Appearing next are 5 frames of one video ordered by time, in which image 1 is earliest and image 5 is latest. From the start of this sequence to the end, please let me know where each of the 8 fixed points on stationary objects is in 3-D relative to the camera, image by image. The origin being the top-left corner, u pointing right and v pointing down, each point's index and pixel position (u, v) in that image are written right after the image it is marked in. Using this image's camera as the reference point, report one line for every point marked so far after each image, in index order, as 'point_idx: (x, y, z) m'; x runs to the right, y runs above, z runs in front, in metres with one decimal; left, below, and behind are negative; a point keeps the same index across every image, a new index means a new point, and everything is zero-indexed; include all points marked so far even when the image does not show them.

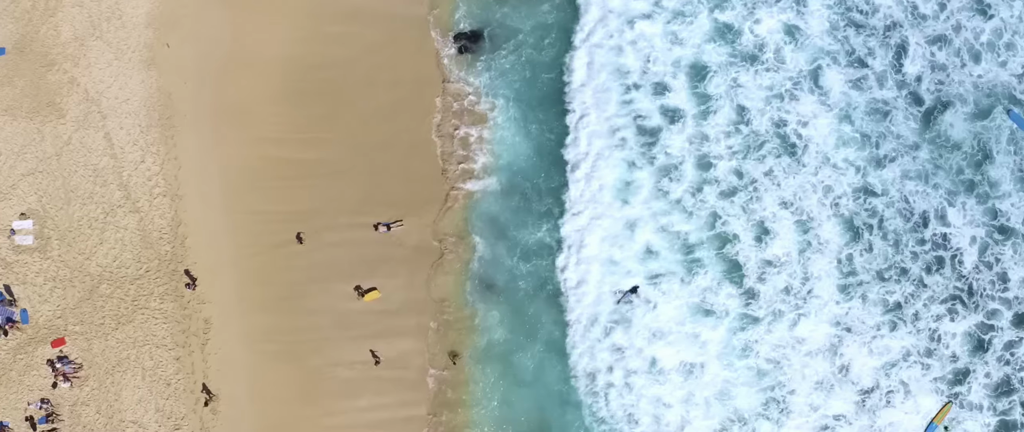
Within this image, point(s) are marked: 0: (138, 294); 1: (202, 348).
0: (-10.9, -2.3, +17.3) m
1: (-9.0, -3.8, +17.3) m
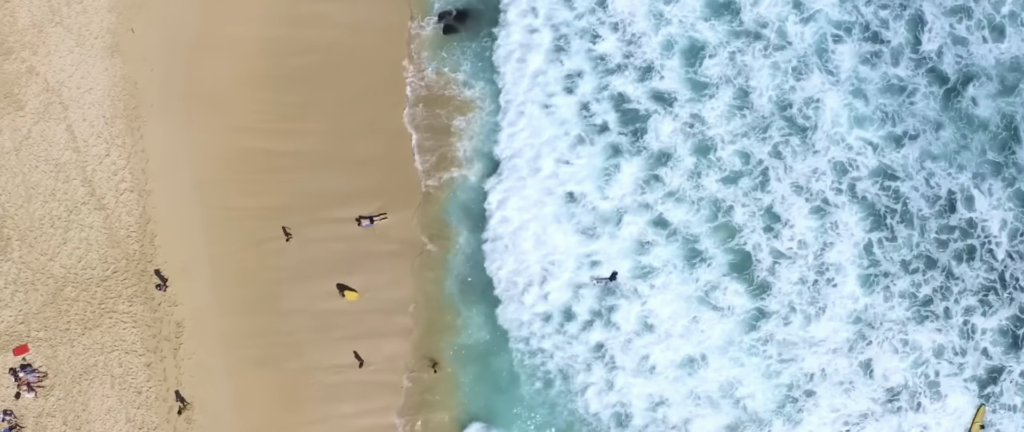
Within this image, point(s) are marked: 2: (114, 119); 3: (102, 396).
0: (-11.1, -2.2, +16.3) m
1: (-9.2, -3.7, +16.2) m
2: (-10.9, +2.6, +16.3) m
3: (-11.2, -4.9, +16.3) m
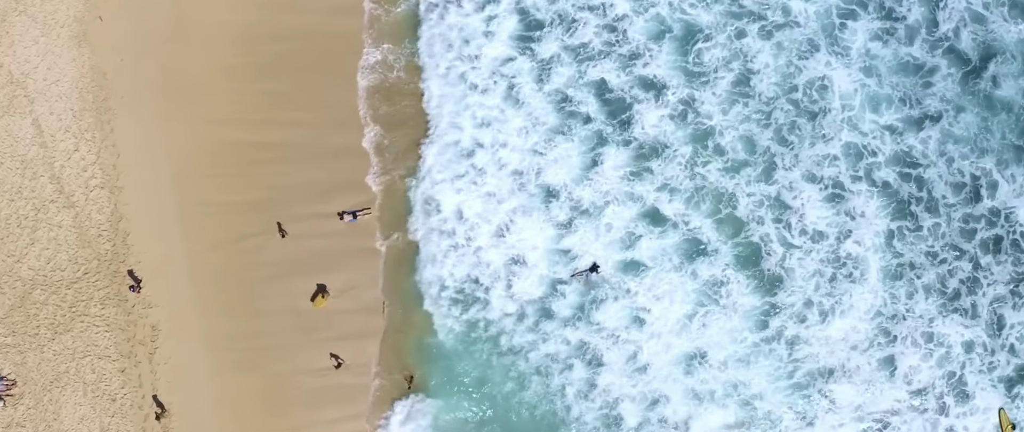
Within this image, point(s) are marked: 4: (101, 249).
0: (-11.3, -2.2, +15.5) m
1: (-9.3, -3.7, +15.4) m
2: (-11.1, +2.7, +15.5) m
3: (-11.4, -4.9, +15.5) m
4: (-10.6, -0.8, +15.4) m
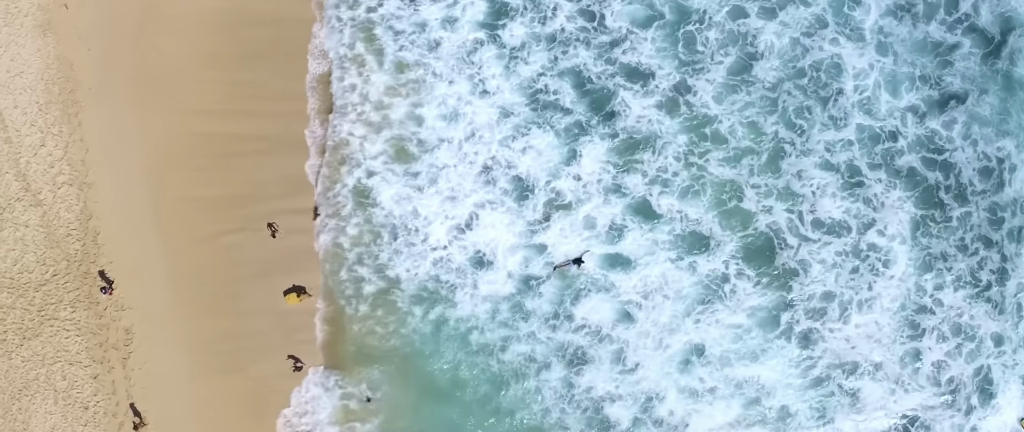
0: (-11.5, -2.1, +14.7) m
1: (-9.5, -3.6, +14.6) m
2: (-11.4, +2.7, +14.7) m
3: (-11.5, -4.9, +14.8) m
4: (-10.8, -0.8, +14.7) m
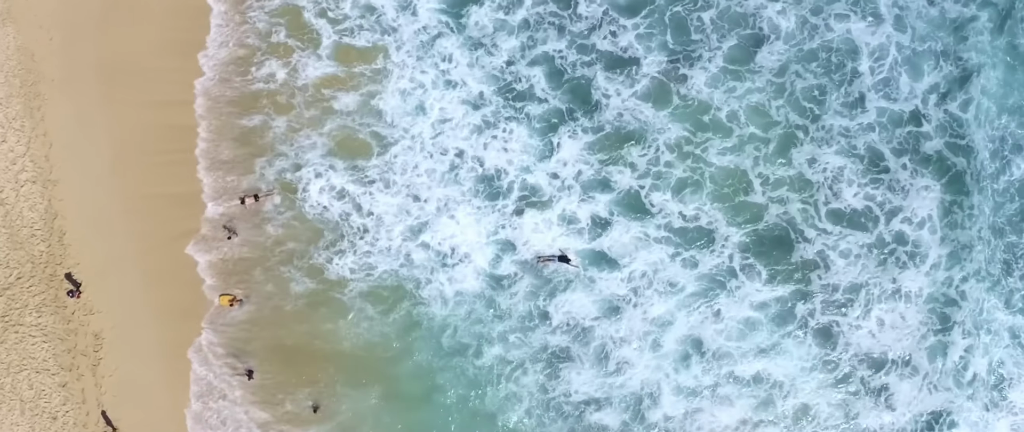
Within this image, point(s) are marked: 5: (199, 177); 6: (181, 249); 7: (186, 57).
0: (-11.7, -2.1, +13.9) m
1: (-9.7, -3.6, +13.8) m
2: (-11.6, +2.7, +13.8) m
3: (-11.7, -4.9, +14.0) m
4: (-11.0, -0.8, +13.9) m
5: (-7.2, +0.9, +13.9) m
6: (-7.6, -0.8, +13.9) m
7: (-7.7, +3.7, +14.0) m
